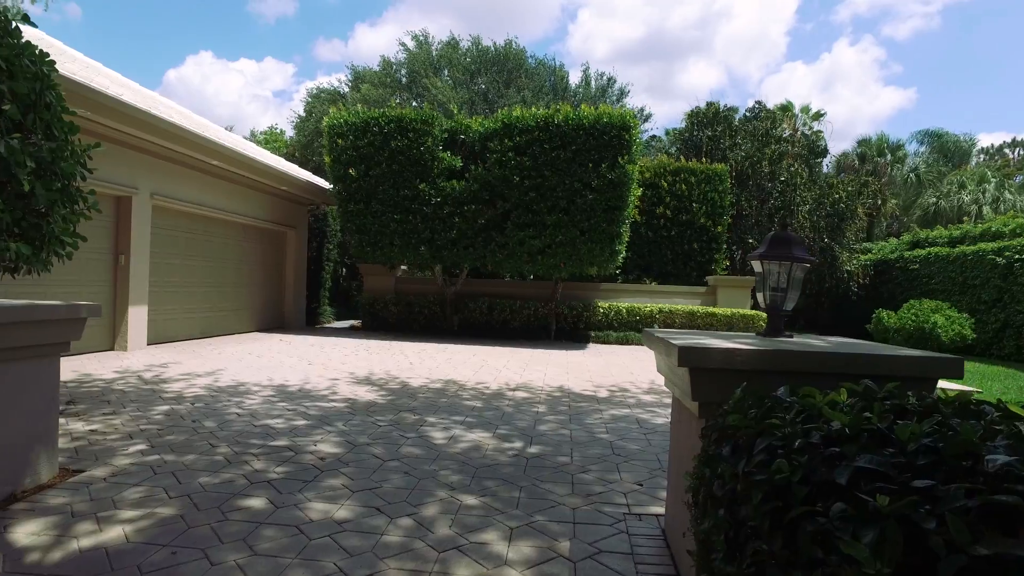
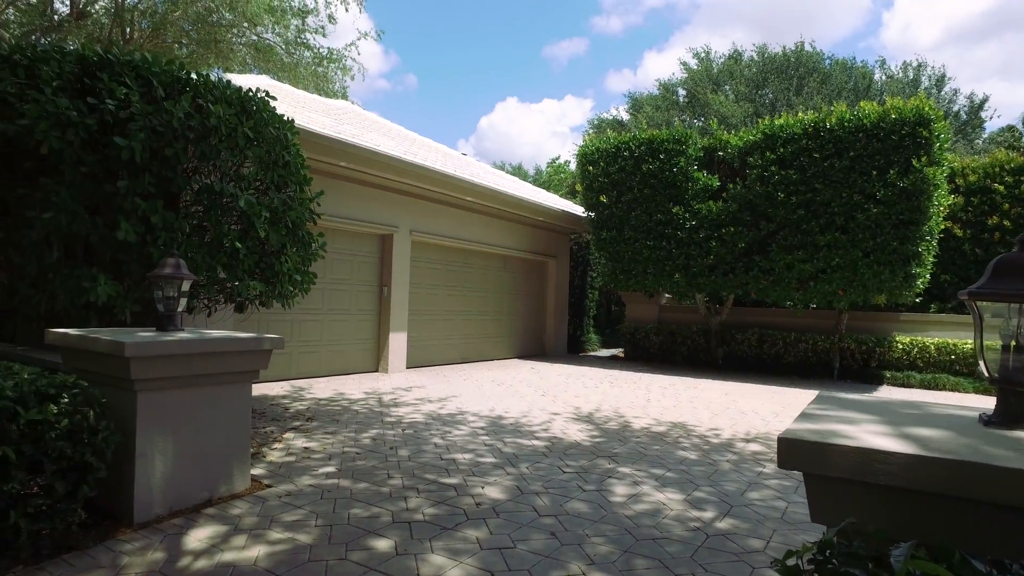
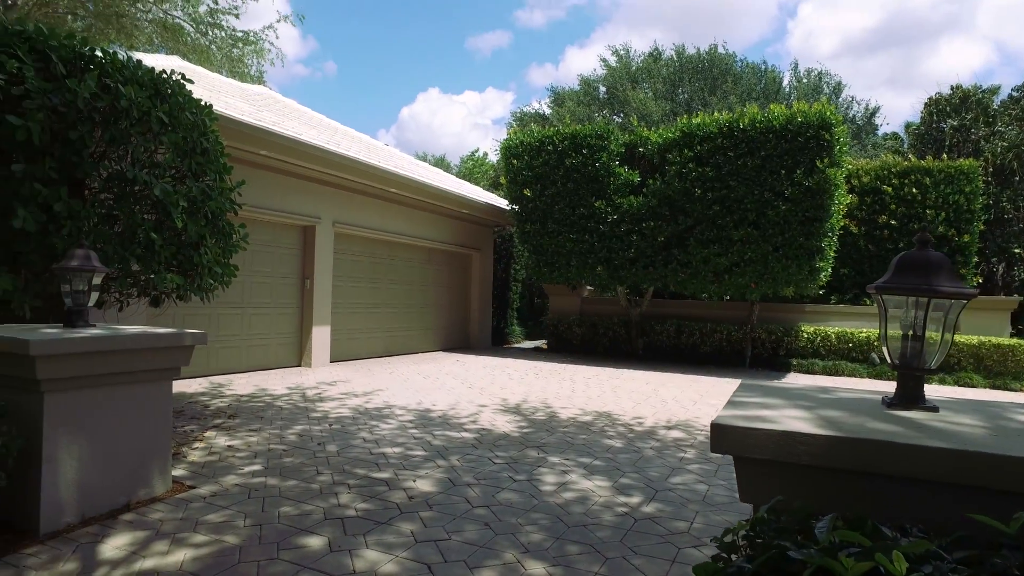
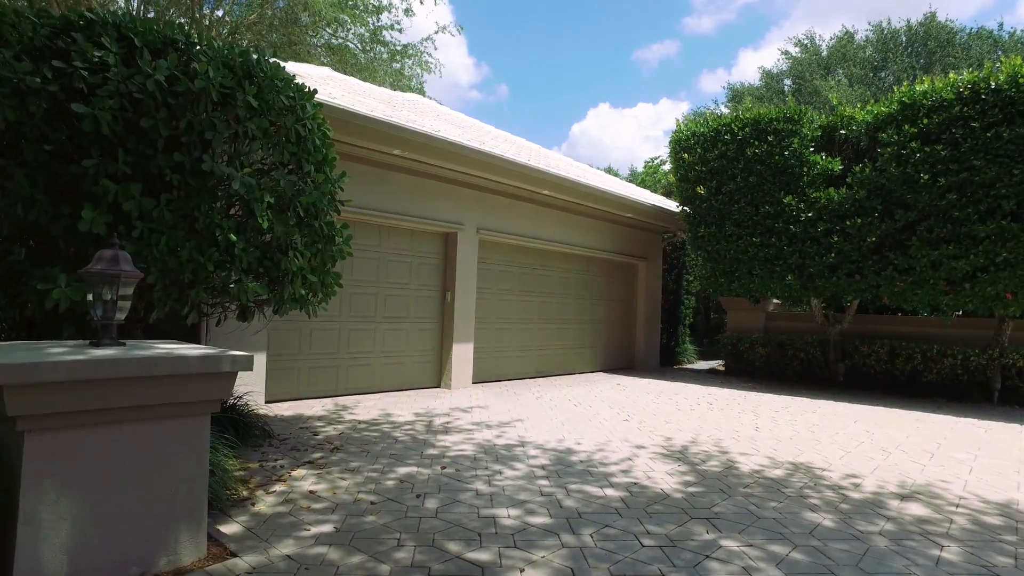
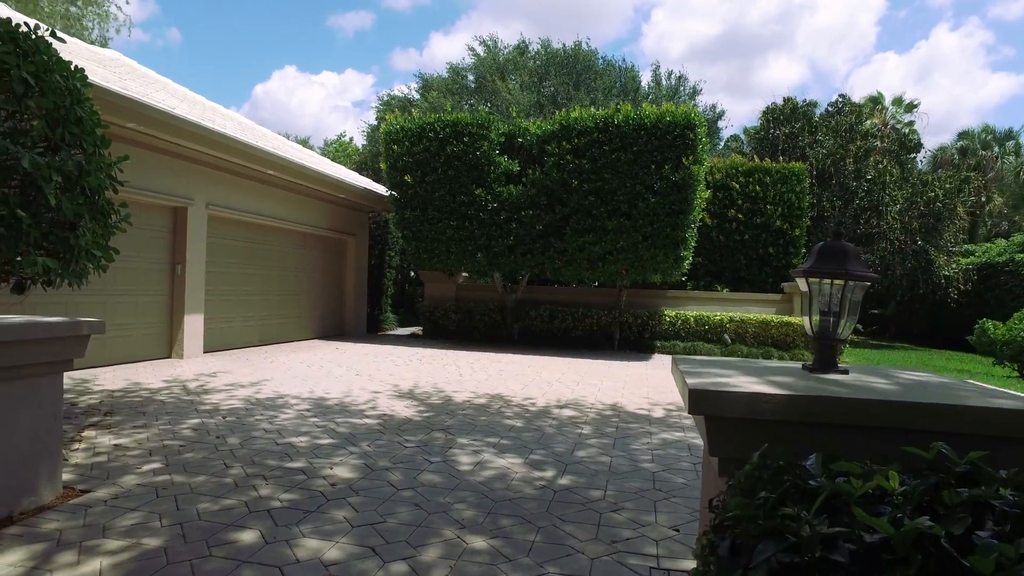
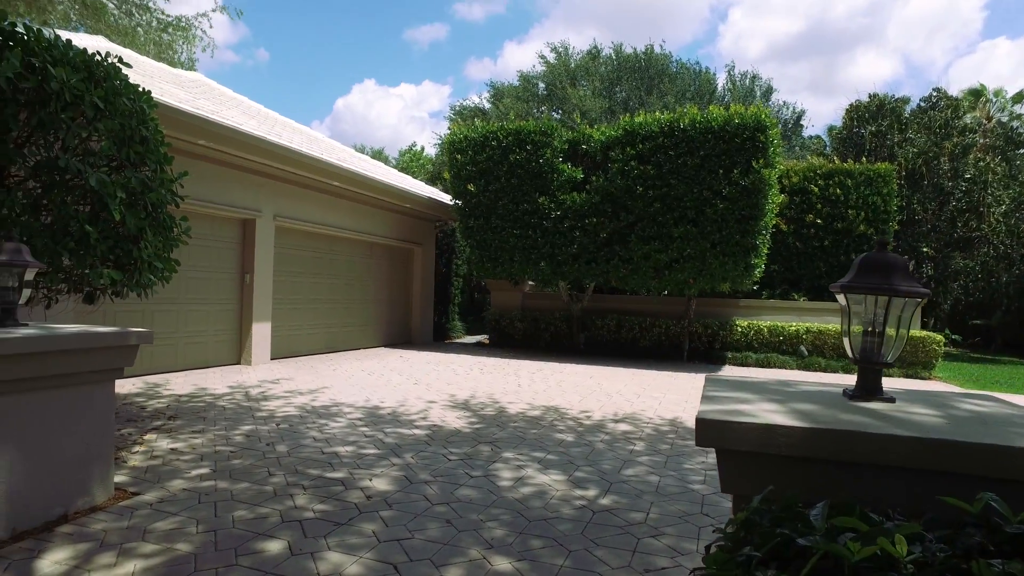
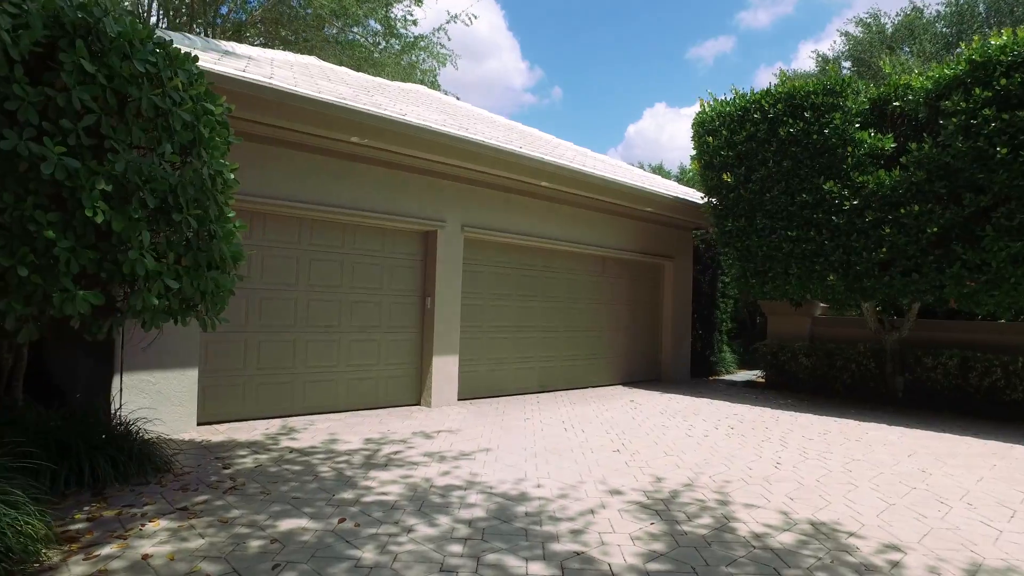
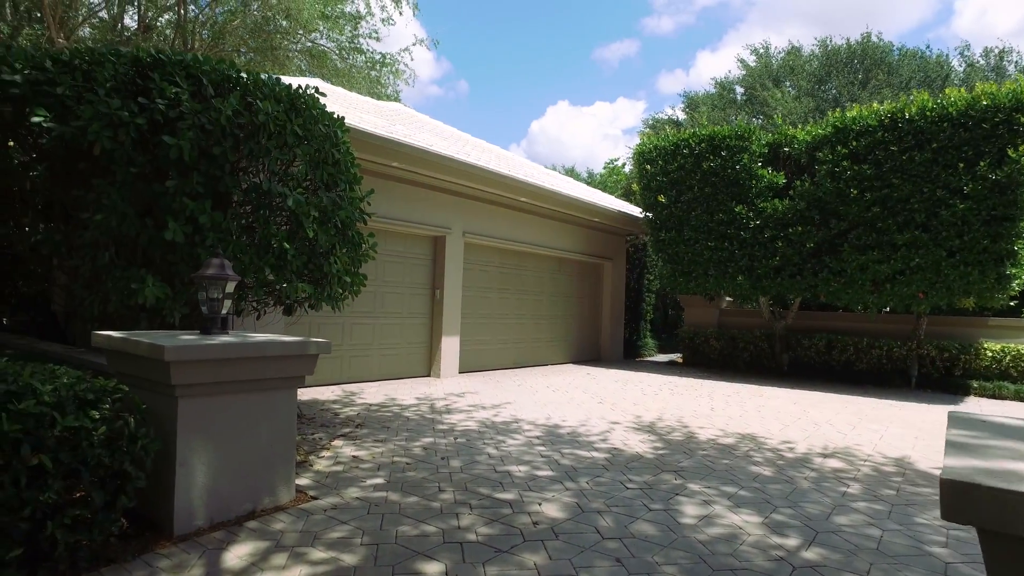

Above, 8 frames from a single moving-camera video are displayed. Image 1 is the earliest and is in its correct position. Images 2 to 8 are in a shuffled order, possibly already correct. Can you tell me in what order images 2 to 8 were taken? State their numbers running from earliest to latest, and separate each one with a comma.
5, 6, 3, 2, 8, 4, 7
